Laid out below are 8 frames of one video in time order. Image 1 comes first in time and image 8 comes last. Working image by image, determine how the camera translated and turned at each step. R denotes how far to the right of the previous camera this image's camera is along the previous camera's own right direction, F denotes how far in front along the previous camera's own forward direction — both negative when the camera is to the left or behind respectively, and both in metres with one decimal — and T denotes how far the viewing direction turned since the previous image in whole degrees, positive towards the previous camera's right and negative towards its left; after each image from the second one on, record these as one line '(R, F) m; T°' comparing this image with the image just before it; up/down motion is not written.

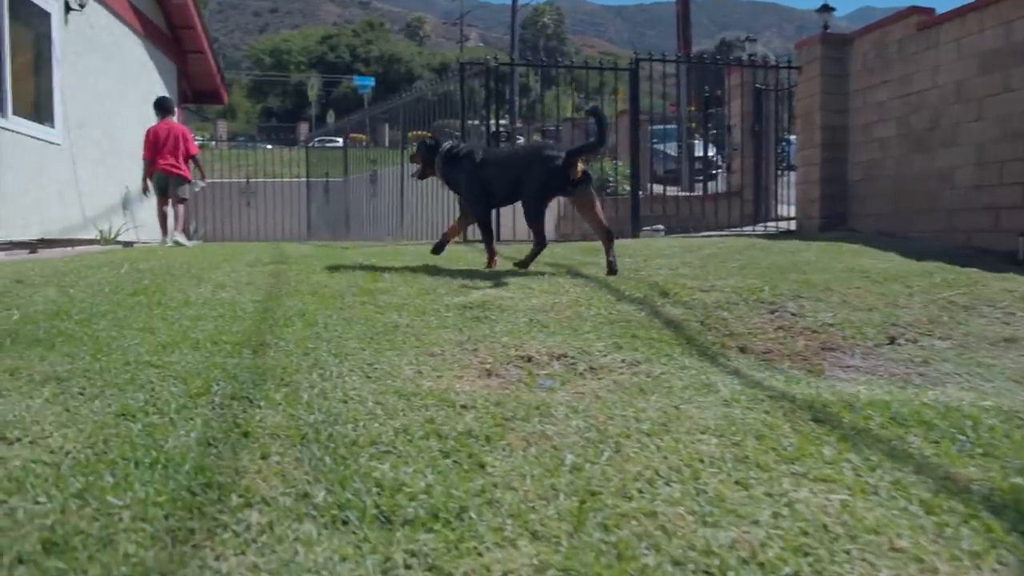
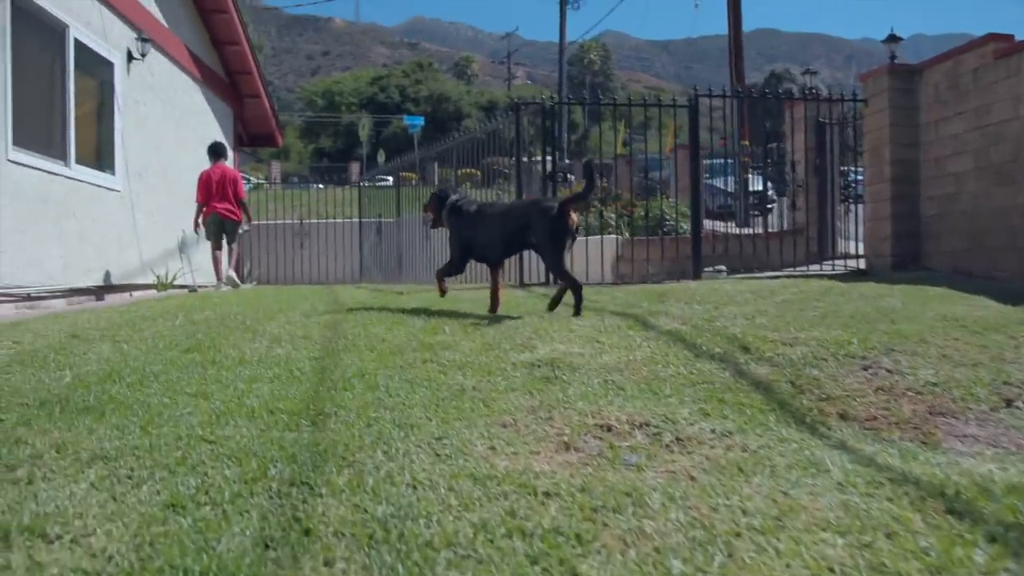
(-0.1, +0.2) m; -3°
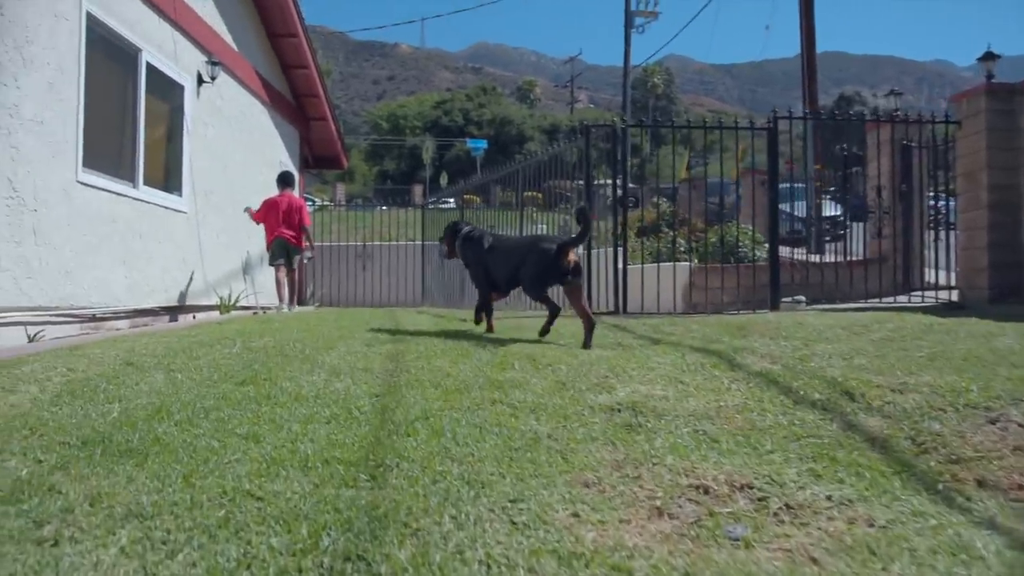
(-0.1, +0.3) m; -4°
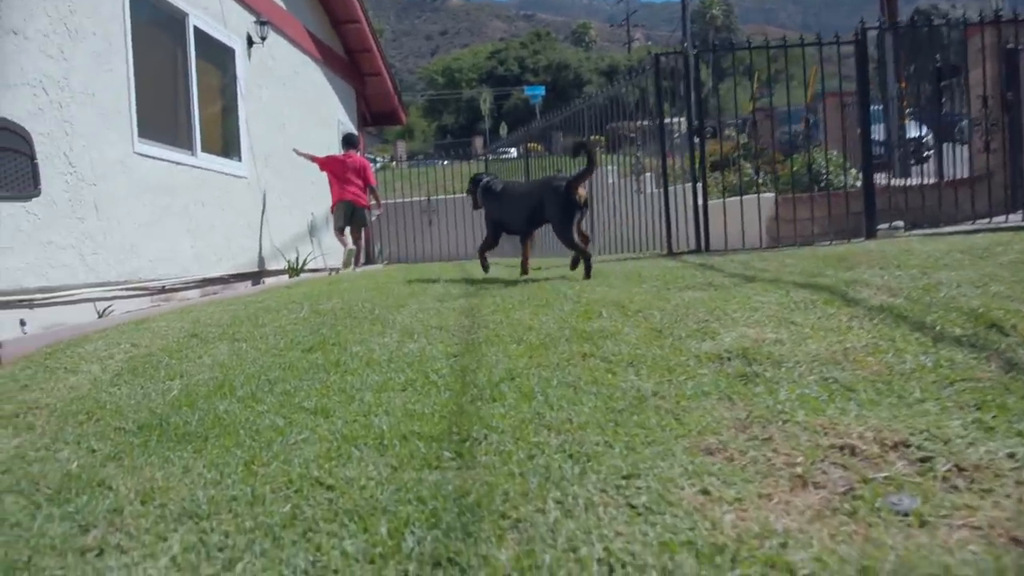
(-0.1, +0.4) m; -5°
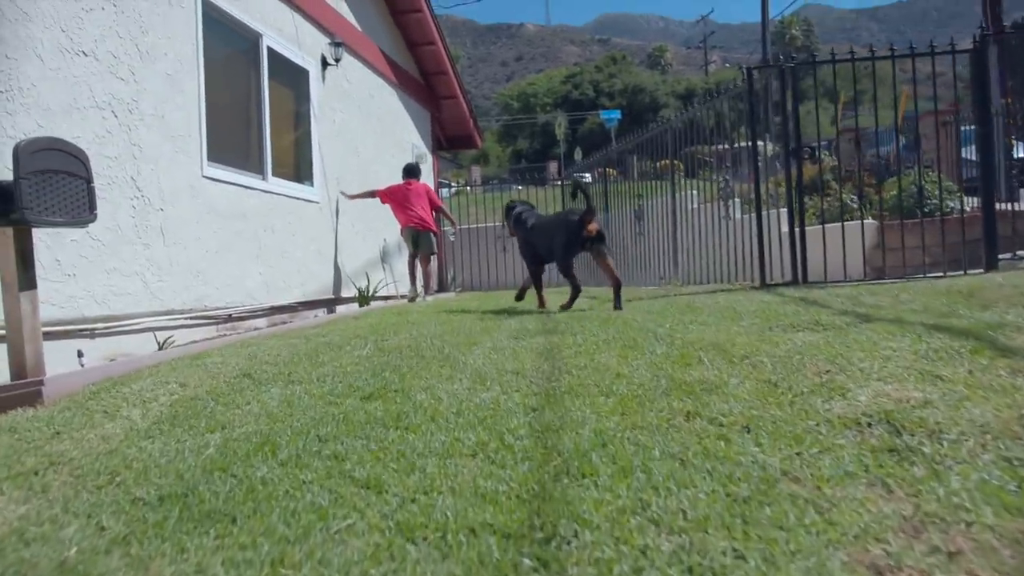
(-0.1, +0.4) m; -5°
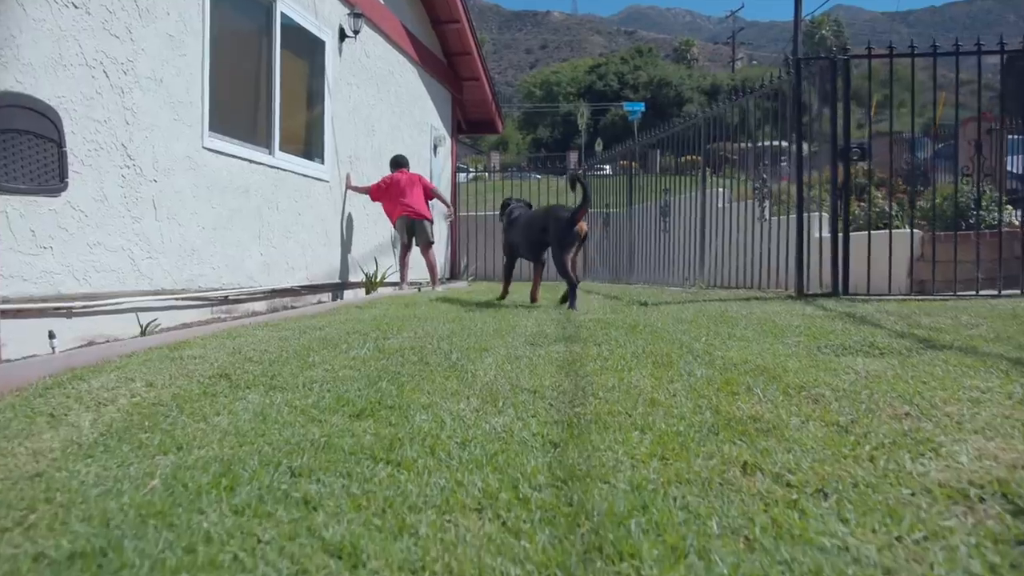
(0.0, +0.5) m; -1°
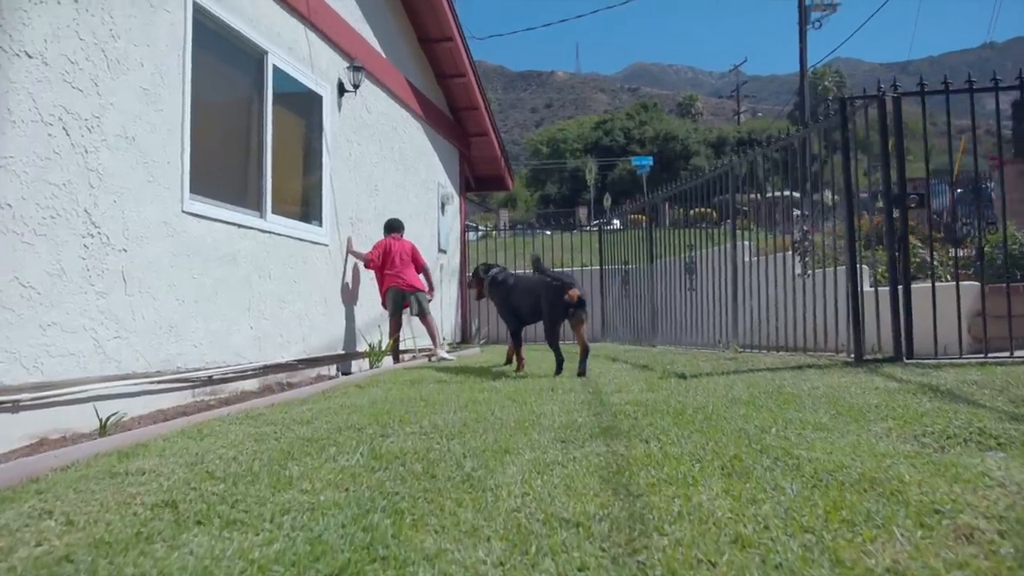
(-0.1, +0.7) m; -1°
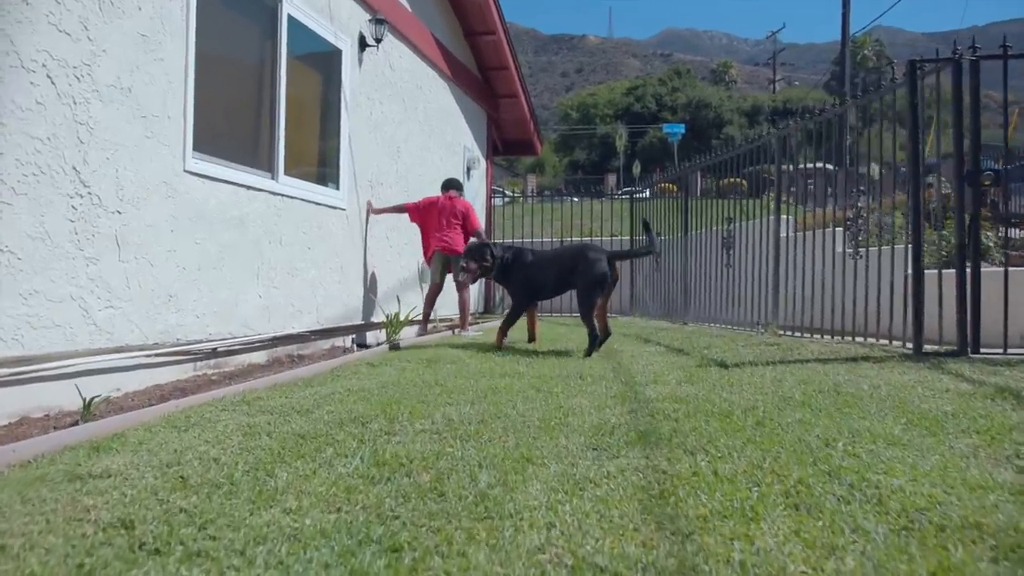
(0.0, +0.5) m; -2°
